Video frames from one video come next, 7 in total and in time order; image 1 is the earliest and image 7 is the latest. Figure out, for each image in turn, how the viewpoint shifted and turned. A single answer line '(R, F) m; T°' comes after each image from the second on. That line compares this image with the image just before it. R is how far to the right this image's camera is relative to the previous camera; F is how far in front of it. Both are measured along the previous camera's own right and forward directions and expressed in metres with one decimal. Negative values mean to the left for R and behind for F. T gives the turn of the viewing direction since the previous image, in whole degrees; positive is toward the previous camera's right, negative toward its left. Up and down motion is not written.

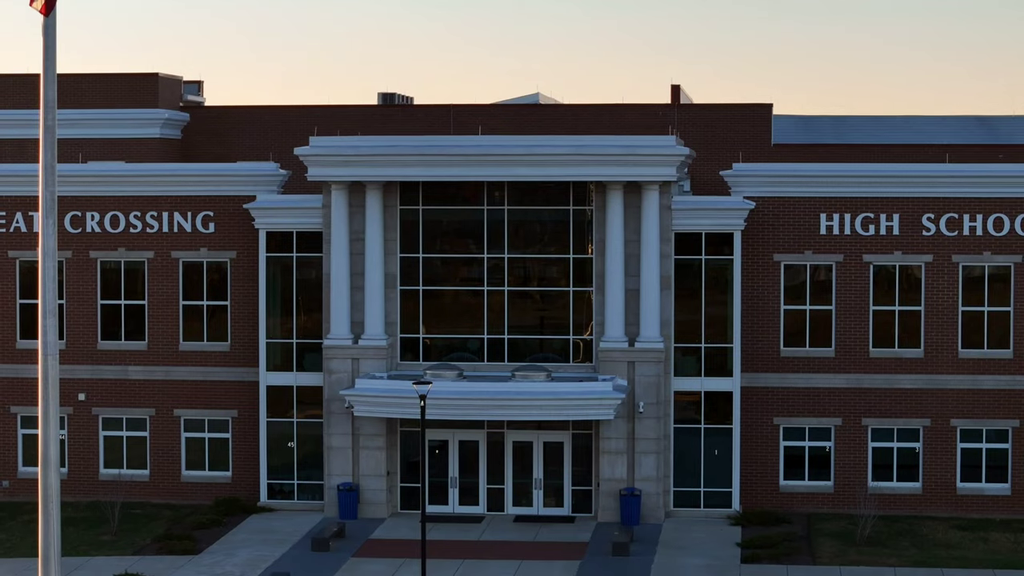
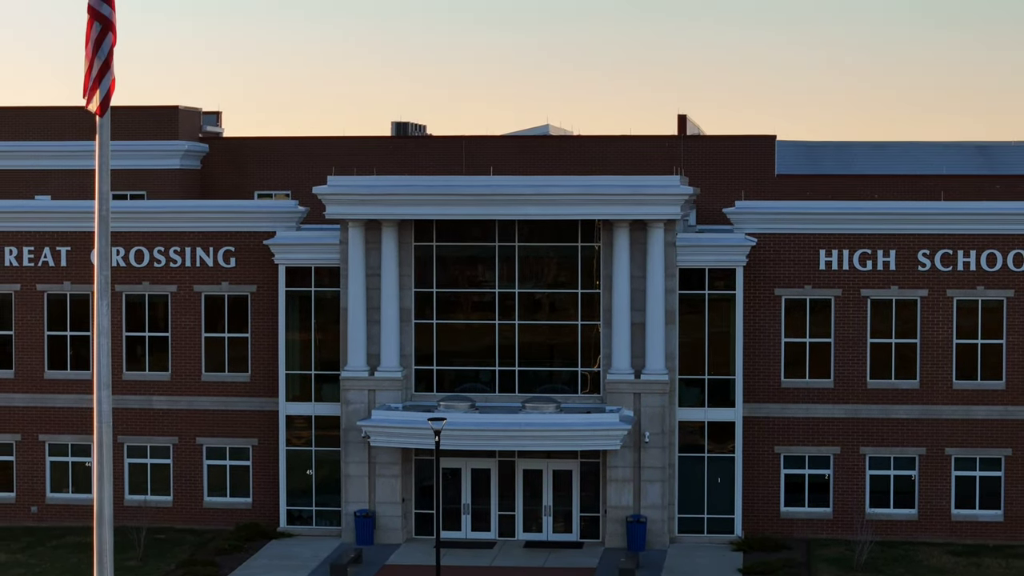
(0.0, -1.4) m; 0°
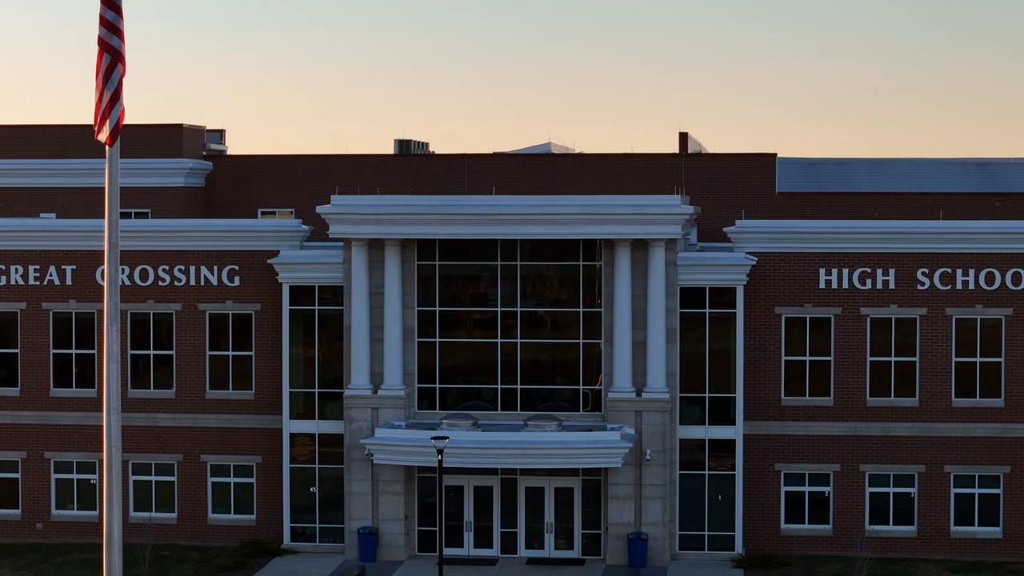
(0.0, -0.3) m; 0°
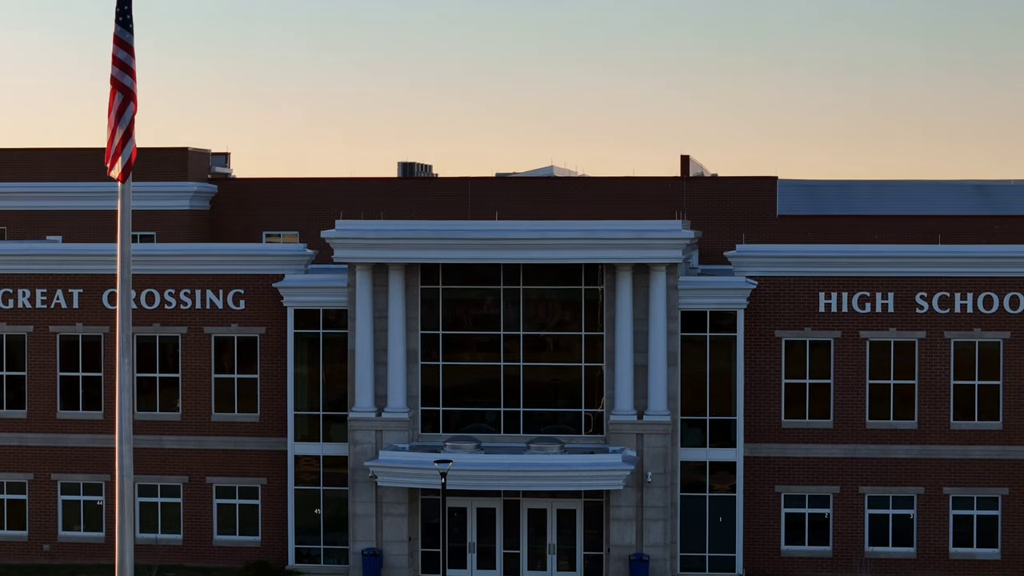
(0.0, -0.4) m; 0°
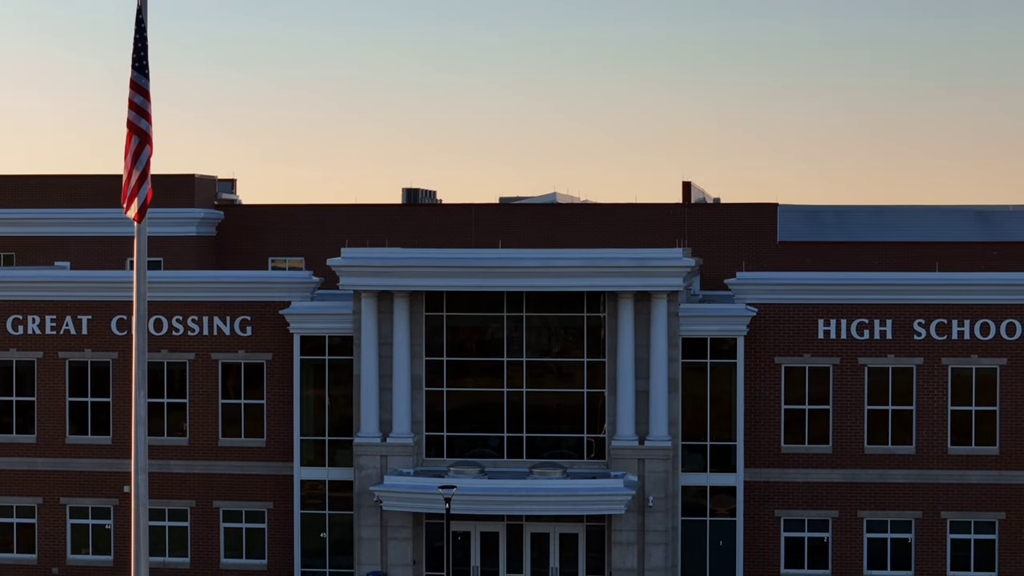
(0.0, -0.6) m; 0°
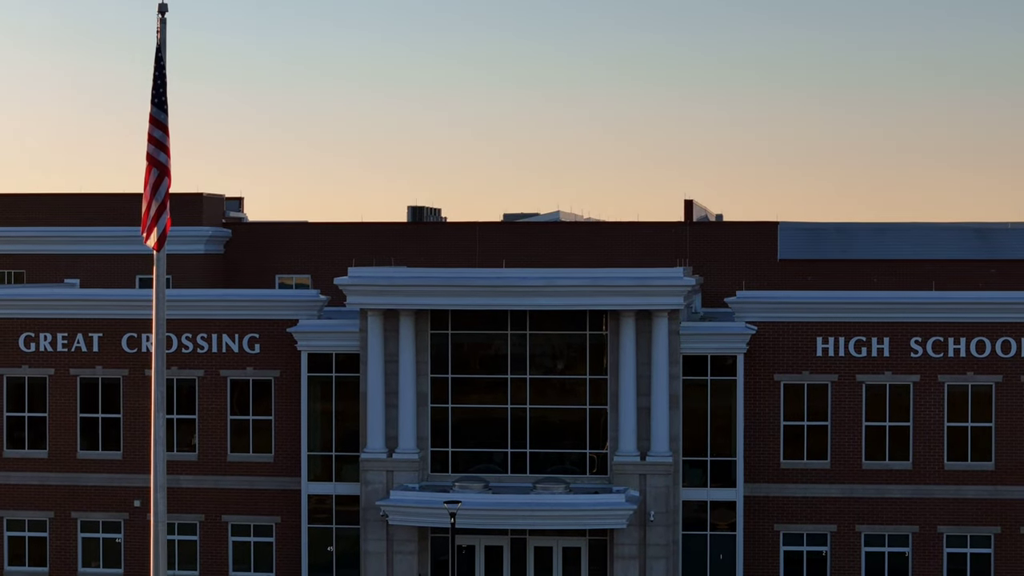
(0.0, -0.7) m; 0°
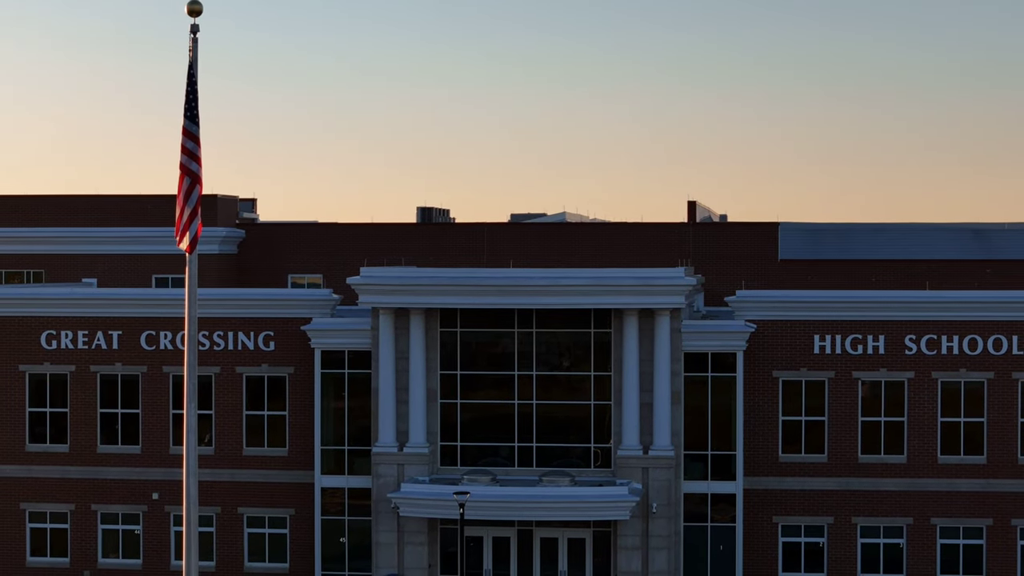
(0.0, -1.4) m; 0°
